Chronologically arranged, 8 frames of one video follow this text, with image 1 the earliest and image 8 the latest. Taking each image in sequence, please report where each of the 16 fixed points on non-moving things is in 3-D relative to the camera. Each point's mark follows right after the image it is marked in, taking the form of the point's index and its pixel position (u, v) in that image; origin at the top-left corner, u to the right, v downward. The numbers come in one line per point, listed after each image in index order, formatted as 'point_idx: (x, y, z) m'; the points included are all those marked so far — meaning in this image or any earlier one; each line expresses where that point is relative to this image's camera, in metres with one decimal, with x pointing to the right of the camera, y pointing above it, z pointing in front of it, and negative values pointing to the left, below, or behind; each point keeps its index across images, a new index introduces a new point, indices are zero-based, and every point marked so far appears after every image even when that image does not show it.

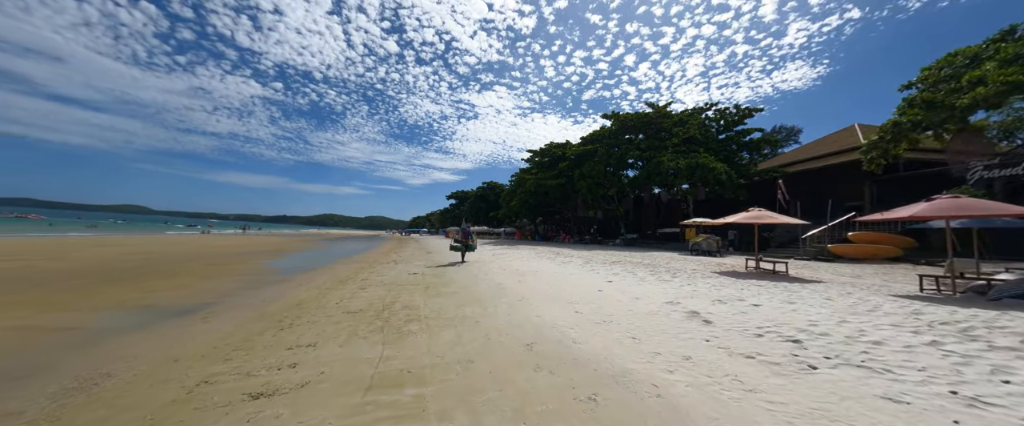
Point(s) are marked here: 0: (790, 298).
0: (+4.6, -1.4, +4.7) m
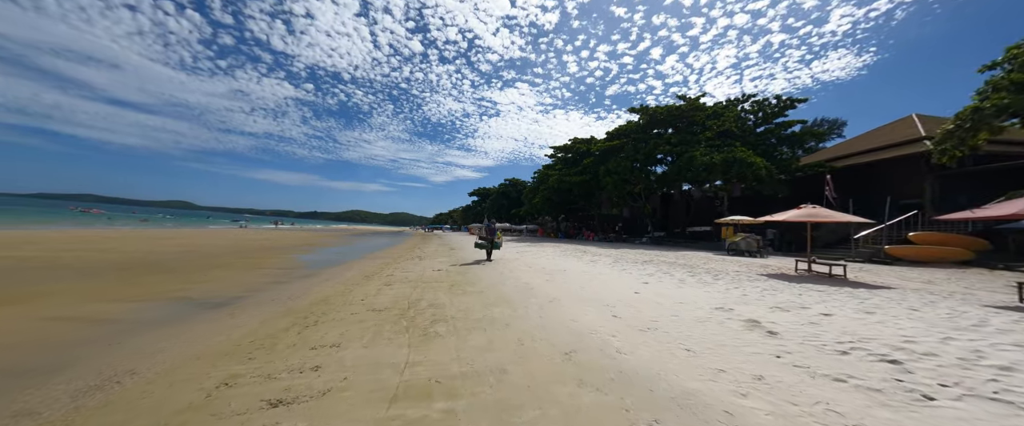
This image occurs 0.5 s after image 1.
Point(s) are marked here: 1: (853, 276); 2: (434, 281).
0: (+5.1, -1.4, +4.1) m
1: (+8.6, -1.7, +7.4) m
2: (-2.3, -2.3, +9.0) m
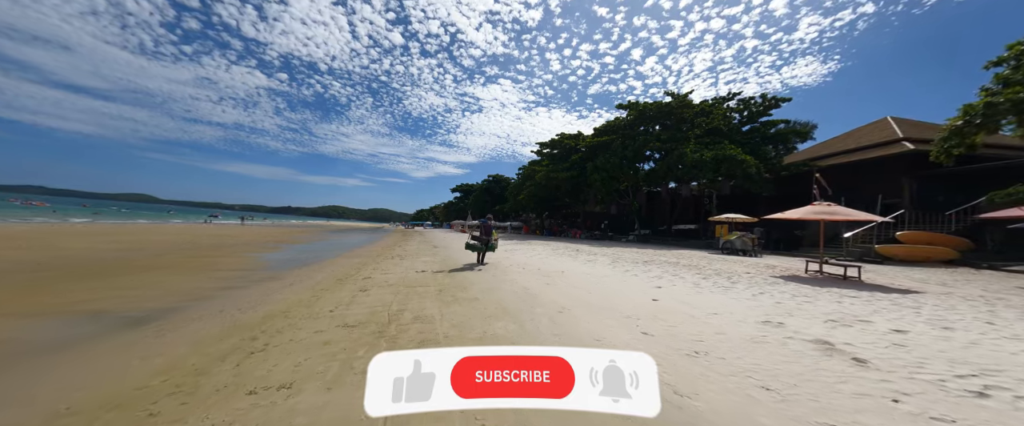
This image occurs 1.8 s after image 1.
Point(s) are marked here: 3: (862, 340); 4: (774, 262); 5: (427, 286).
0: (+5.2, -1.3, +3.5) m
1: (+8.5, -1.7, +7.0) m
2: (-2.5, -2.2, +8.0) m
3: (+3.5, -1.3, +2.9) m
4: (+8.2, -1.8, +9.2) m
5: (-2.4, -2.2, +8.2) m
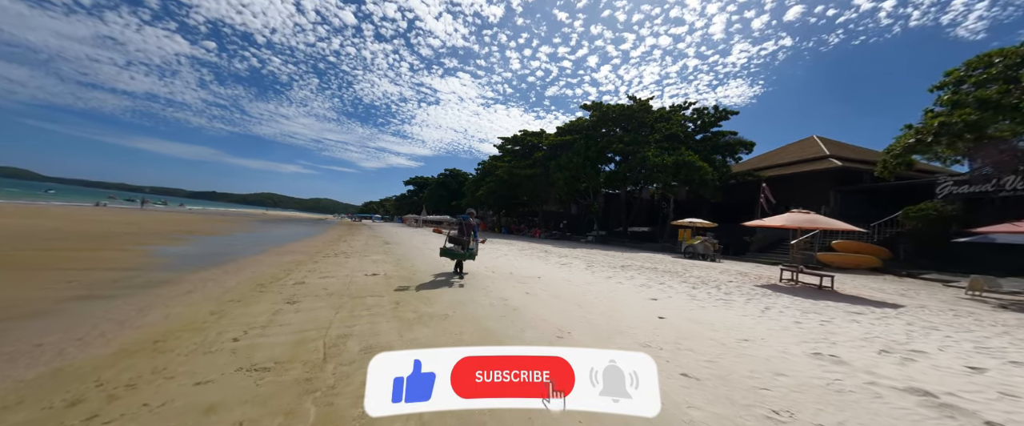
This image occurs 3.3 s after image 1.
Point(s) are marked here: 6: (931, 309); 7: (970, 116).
0: (+5.2, -1.5, +3.2) m
1: (+7.9, -1.9, +7.2) m
2: (-3.1, -2.0, +6.5) m
3: (+3.6, -1.4, +2.3) m
4: (+7.3, -2.0, +9.2) m
5: (-3.0, -2.1, +6.7) m
6: (+7.4, -1.8, +5.2) m
7: (+14.6, +3.2, +8.9) m
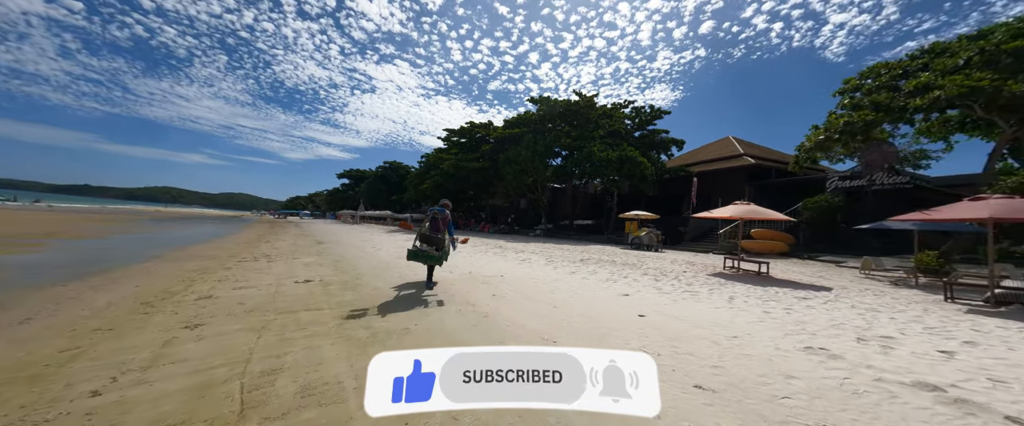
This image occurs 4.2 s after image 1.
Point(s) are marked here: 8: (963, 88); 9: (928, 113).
0: (+5.0, -1.4, +3.6) m
1: (+7.0, -1.7, +7.9) m
2: (-3.7, -2.0, +5.3) m
3: (+3.6, -1.4, +2.4) m
4: (+6.0, -1.8, +9.9) m
5: (-3.7, -2.0, +5.6) m
6: (+6.9, -1.6, +5.9) m
7: (+13.2, +3.6, +10.8) m
8: (+13.5, +3.9, +8.8) m
9: (+14.2, +3.5, +9.9) m
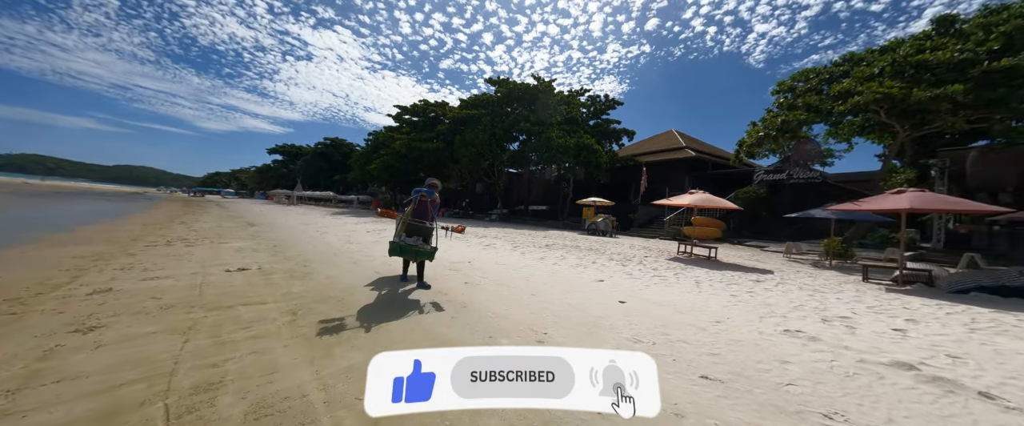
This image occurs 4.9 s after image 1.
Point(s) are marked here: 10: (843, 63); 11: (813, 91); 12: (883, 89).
0: (+4.9, -1.3, +4.0) m
1: (+6.2, -1.4, +8.6) m
2: (-4.0, -1.6, +4.5) m
3: (+3.7, -1.3, +2.7) m
4: (+4.9, -1.3, +10.4) m
5: (-4.0, -1.7, +4.7) m
6: (+6.4, -1.4, +6.6) m
7: (+12.1, +3.9, +12.1) m
8: (+12.7, +4.2, +10.1) m
9: (+13.2, +3.8, +11.4) m
10: (+14.8, +6.9, +13.0) m
11: (+13.5, +5.5, +13.0) m
12: (+12.9, +4.4, +10.0) m
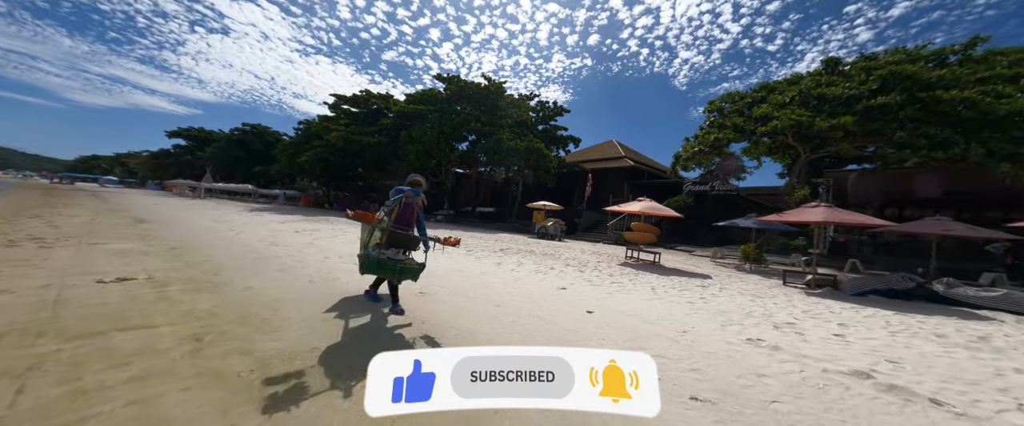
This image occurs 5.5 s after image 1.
0: (+4.5, -1.5, +4.4) m
1: (+4.9, -1.7, +9.2) m
2: (-4.4, -1.6, +3.4) m
3: (+3.5, -1.5, +2.9) m
4: (+3.4, -1.6, +10.8) m
5: (-4.4, -1.7, +3.6) m
6: (+5.5, -1.7, +7.3) m
7: (+10.2, +3.5, +13.7) m
8: (+11.2, +3.7, +11.8) m
9: (+11.5, +3.4, +13.2) m
10: (+12.9, +6.4, +15.1) m
11: (+11.5, +5.1, +14.8) m
12: (+11.4, +4.0, +11.8) m
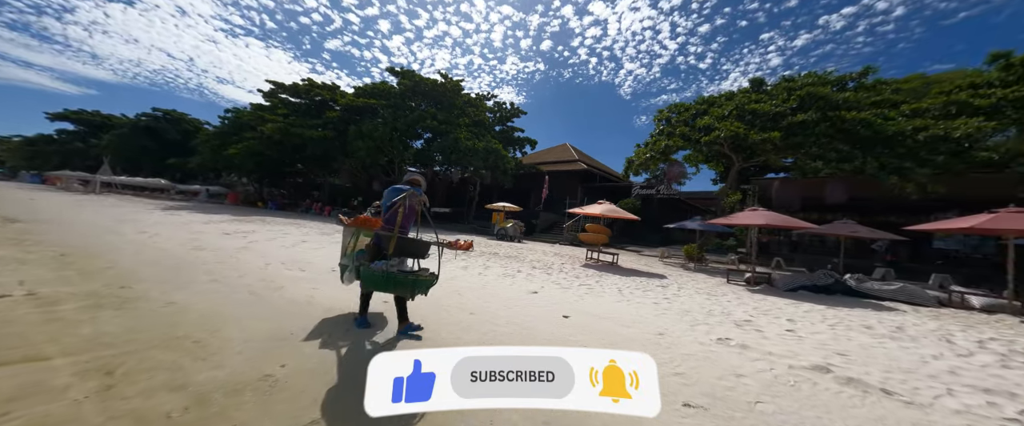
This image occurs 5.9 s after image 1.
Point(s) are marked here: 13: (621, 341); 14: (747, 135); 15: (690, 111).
0: (+4.1, -1.6, +4.9) m
1: (+3.9, -1.8, +9.7) m
2: (-4.5, -1.7, +2.6) m
3: (+3.4, -1.6, +3.2) m
4: (+2.2, -1.7, +11.0) m
5: (-4.6, -1.7, +2.9) m
6: (+4.7, -1.8, +7.8) m
7: (+8.6, +3.3, +14.8) m
8: (+9.8, +3.6, +13.2) m
9: (+9.9, +3.2, +14.5) m
10: (+11.1, +6.2, +16.6) m
11: (+9.7, +4.9, +16.1) m
12: (+10.1, +3.8, +13.2) m
13: (+1.5, -1.7, +3.9) m
14: (+10.6, +3.3, +12.9) m
15: (+10.2, +5.5, +16.3) m
